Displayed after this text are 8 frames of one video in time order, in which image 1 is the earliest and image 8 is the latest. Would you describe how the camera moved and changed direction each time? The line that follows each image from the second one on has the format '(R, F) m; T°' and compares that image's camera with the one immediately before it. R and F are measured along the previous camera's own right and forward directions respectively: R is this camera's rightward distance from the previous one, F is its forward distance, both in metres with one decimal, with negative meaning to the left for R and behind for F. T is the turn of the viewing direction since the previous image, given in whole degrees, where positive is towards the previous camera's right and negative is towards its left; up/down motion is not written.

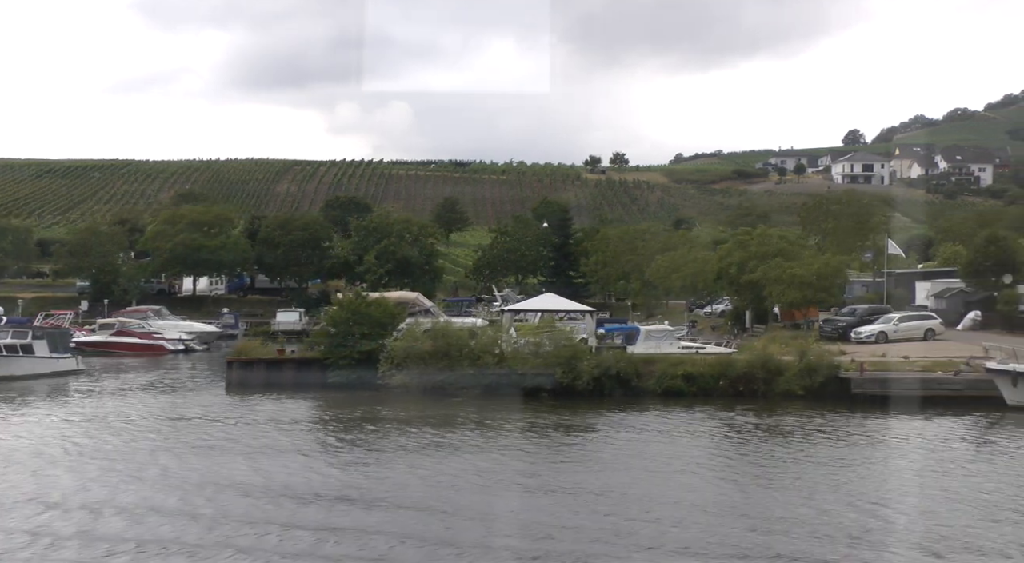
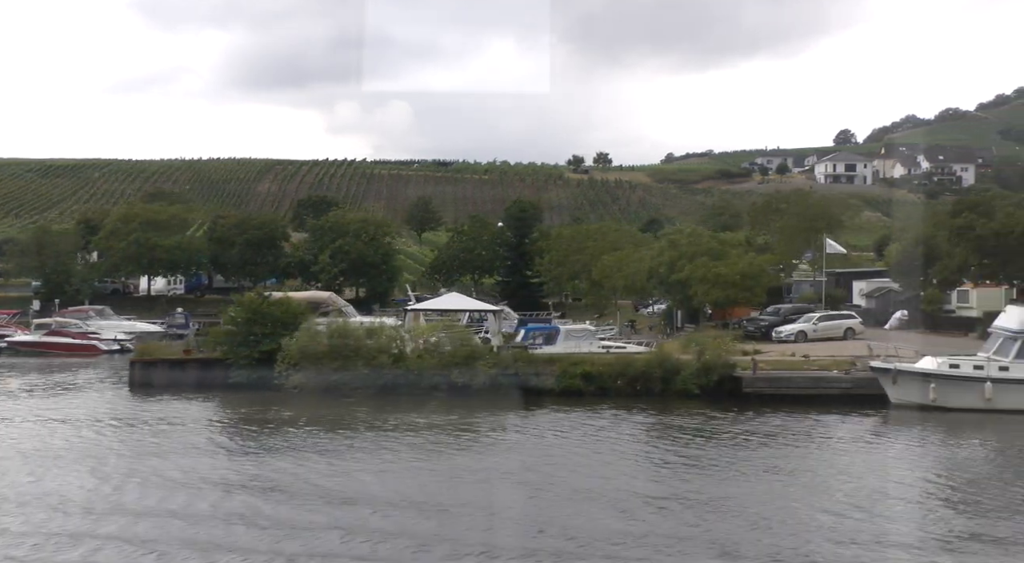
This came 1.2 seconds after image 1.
(+2.1, -0.2) m; +1°
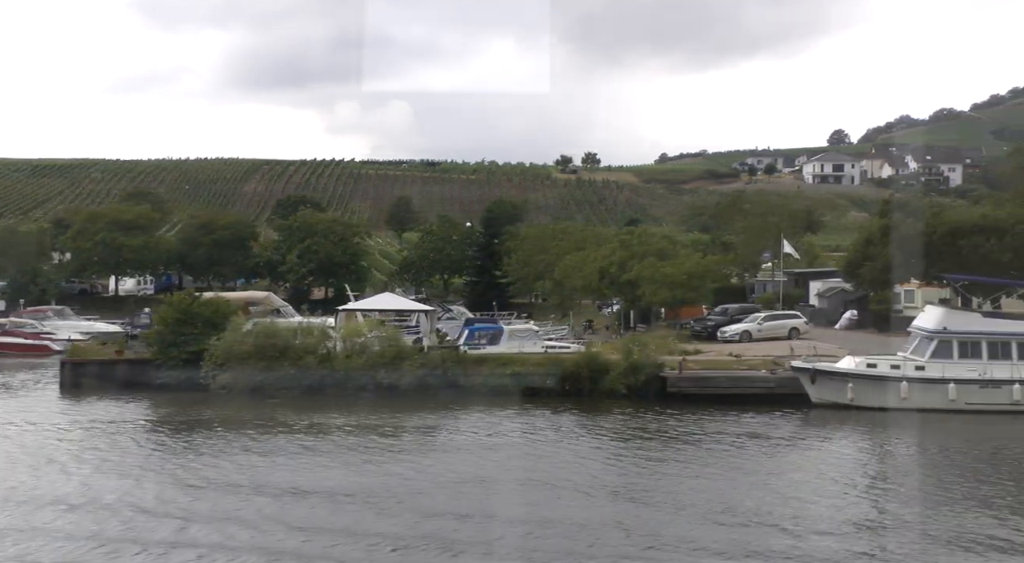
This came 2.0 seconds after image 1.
(+1.5, -0.1) m; +1°
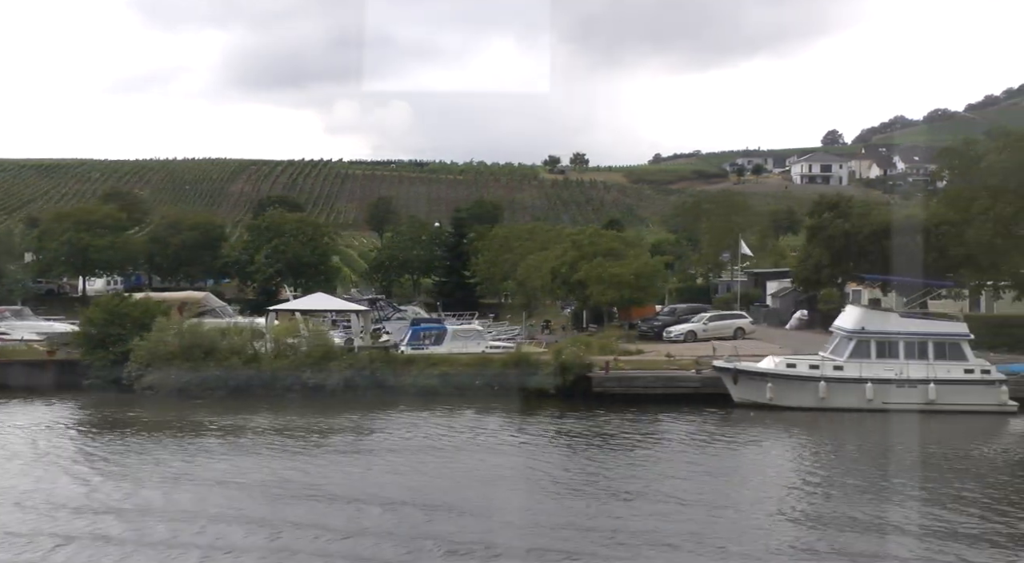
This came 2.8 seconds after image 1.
(+1.5, -0.1) m; +1°
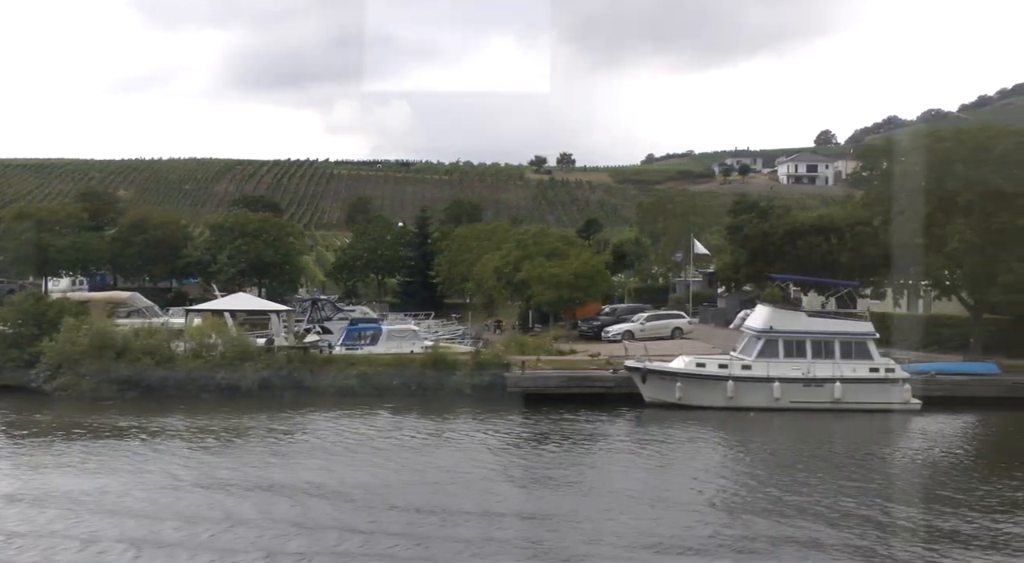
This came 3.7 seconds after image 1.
(+1.8, 0.0) m; +1°
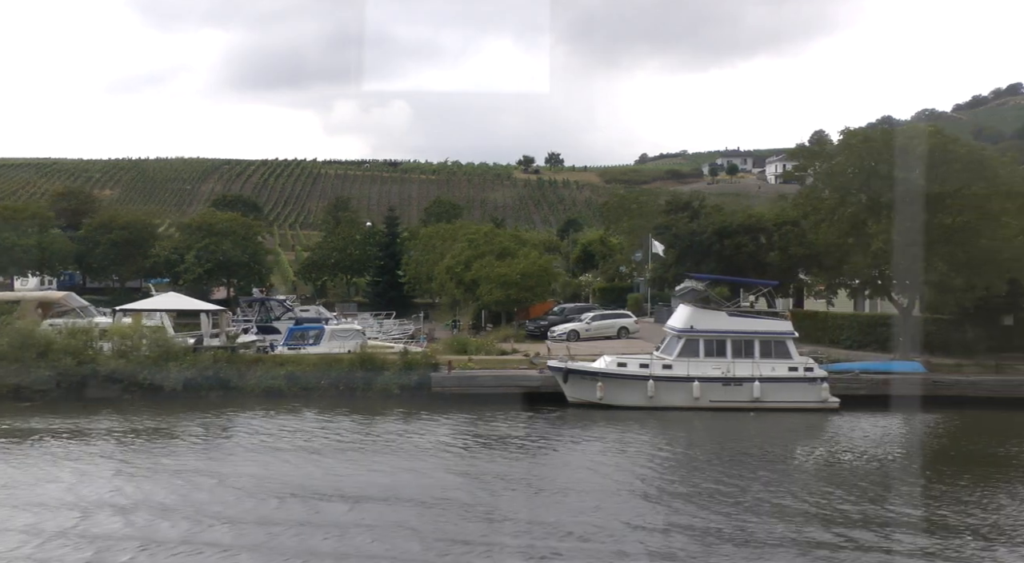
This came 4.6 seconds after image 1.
(+1.5, 0.0) m; +1°
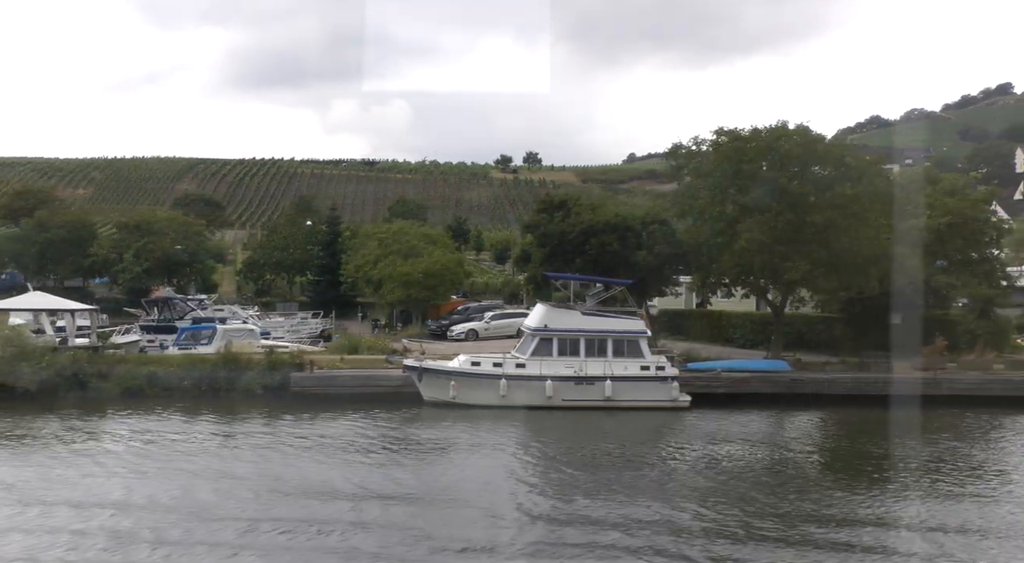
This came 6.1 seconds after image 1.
(+2.8, +0.2) m; +1°
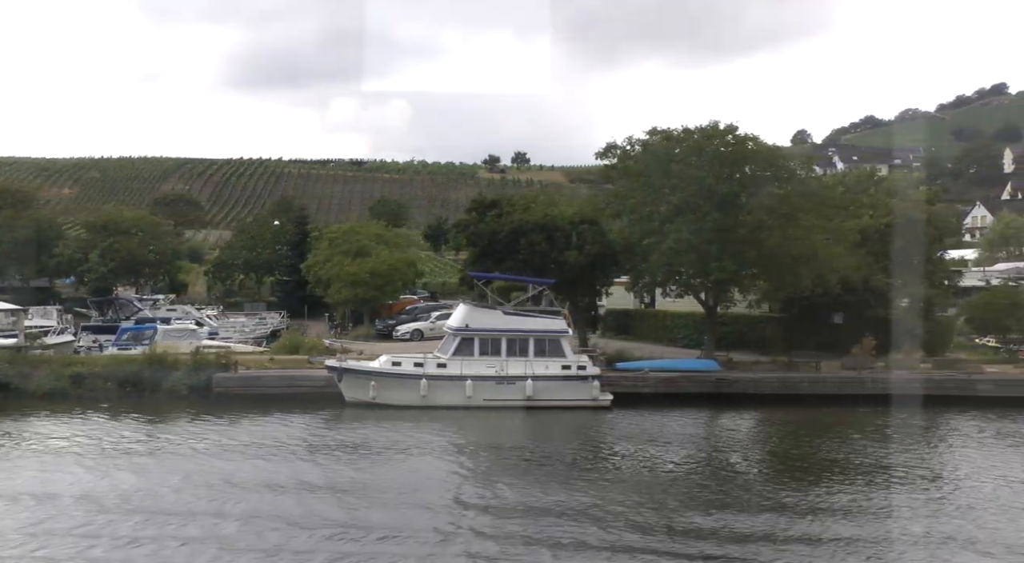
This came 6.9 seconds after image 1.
(+1.5, +0.2) m; +1°
